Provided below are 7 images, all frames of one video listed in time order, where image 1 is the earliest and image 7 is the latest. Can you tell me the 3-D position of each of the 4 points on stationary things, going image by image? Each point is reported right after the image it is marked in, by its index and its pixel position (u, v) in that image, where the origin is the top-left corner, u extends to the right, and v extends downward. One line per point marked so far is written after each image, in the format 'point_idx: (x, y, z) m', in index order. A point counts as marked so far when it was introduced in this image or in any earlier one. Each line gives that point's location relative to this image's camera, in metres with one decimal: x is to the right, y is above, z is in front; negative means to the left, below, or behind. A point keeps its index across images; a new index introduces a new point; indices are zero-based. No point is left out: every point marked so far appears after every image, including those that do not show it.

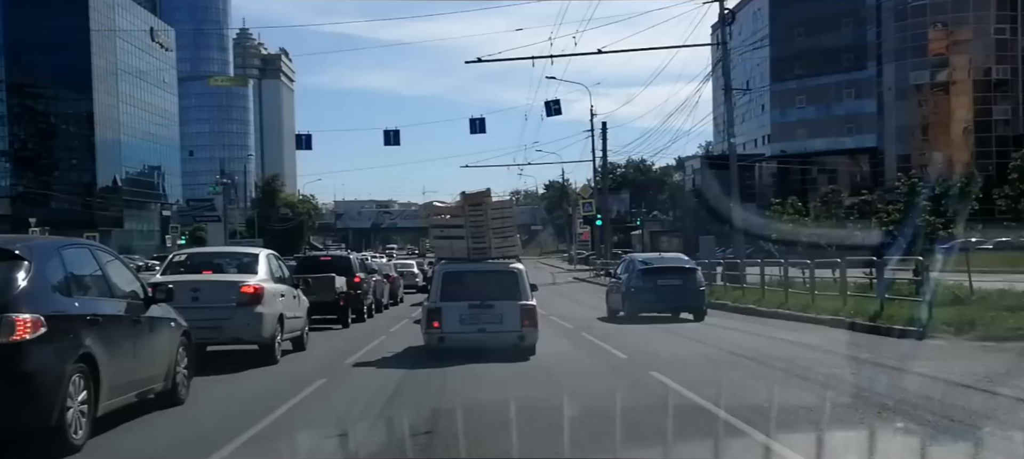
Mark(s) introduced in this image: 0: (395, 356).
0: (-1.9, -2.1, +15.1) m
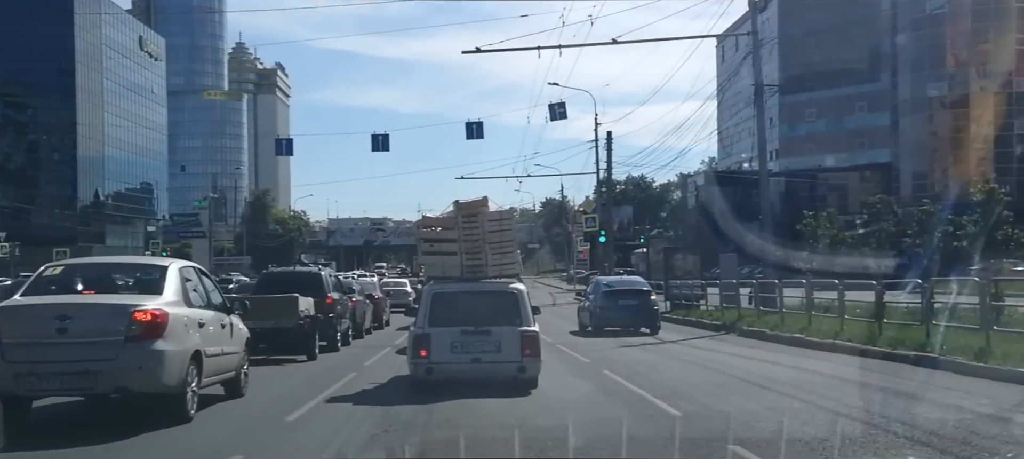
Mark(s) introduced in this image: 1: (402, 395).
0: (-1.9, -2.3, +12.9) m
1: (-1.5, -2.3, +12.3) m
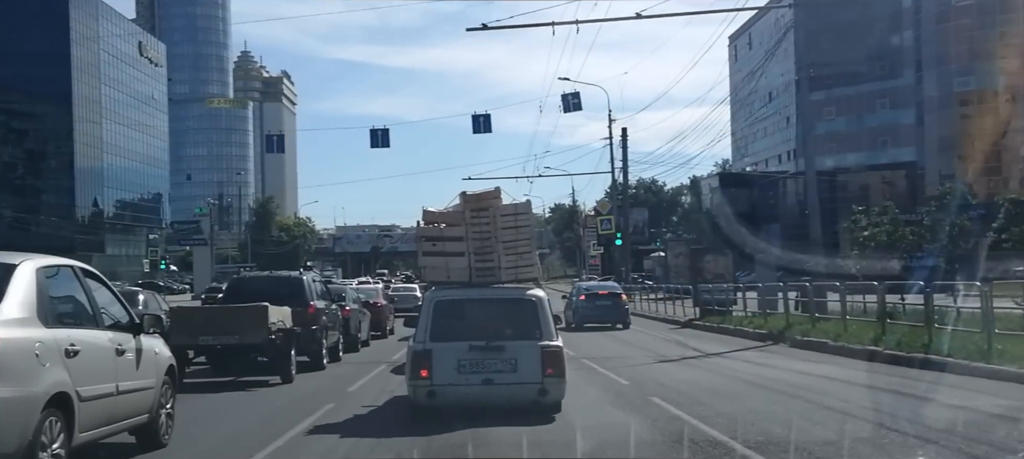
0: (-1.7, -2.2, +10.9) m
1: (-1.3, -2.2, +10.3) m
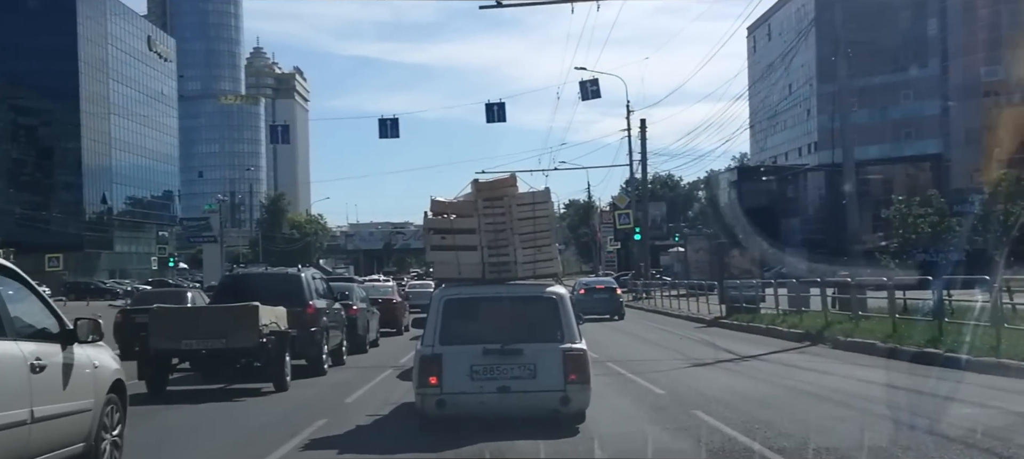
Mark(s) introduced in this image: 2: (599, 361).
0: (-1.5, -2.2, +10.0) m
1: (-1.1, -2.1, +9.4) m
2: (+1.7, -2.5, +17.0) m
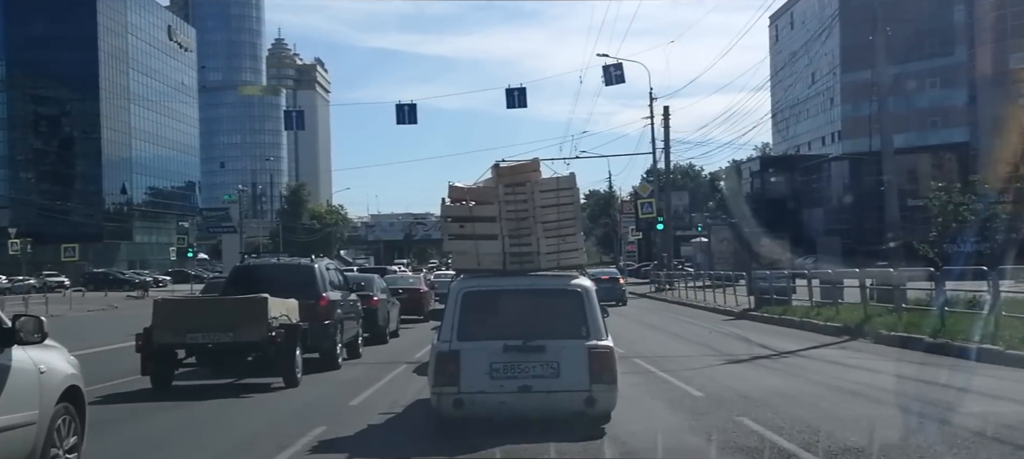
0: (-1.3, -2.0, +9.5) m
1: (-0.8, -2.0, +8.8) m
2: (+2.1, -2.3, +16.4) m
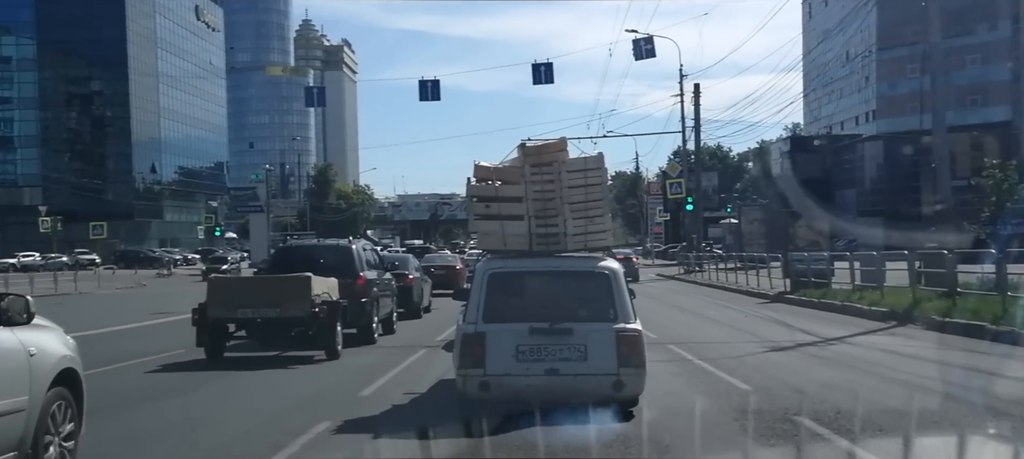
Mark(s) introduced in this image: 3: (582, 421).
0: (-1.0, -1.8, +9.2) m
1: (-0.6, -1.8, +8.6) m
2: (+2.5, -2.0, +16.1) m
3: (+0.6, -1.7, +8.2) m
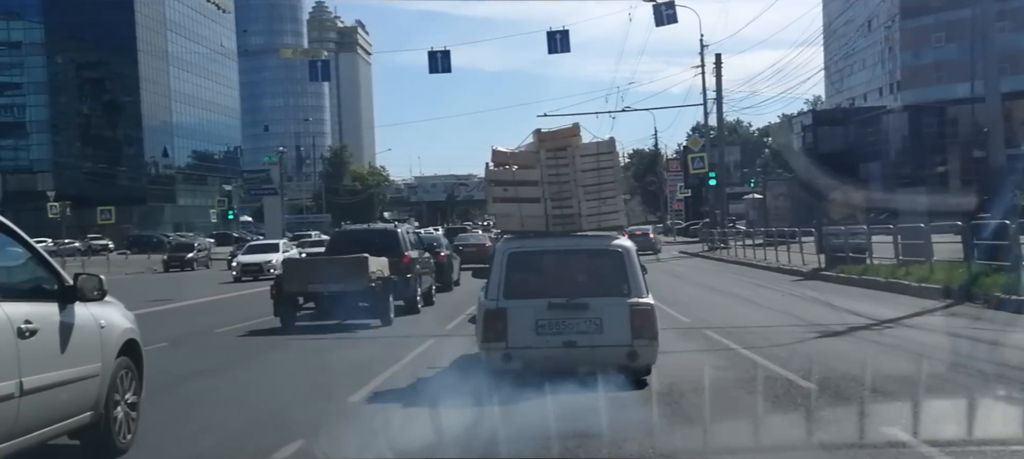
0: (-0.8, -1.6, +9.7) m
1: (-0.4, -1.6, +9.1) m
2: (+2.8, -1.6, +16.5) m
3: (+0.8, -1.5, +8.7) m
